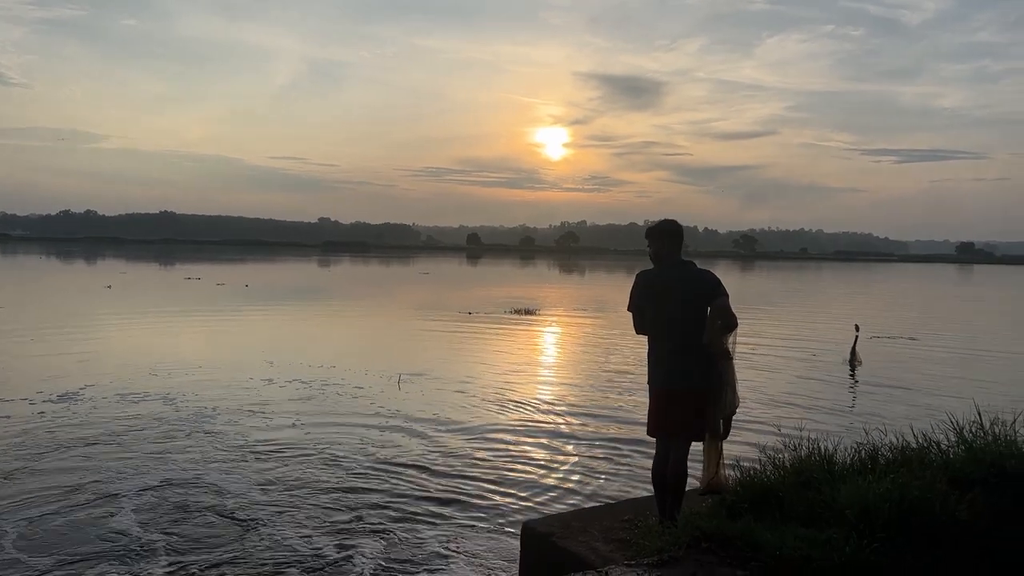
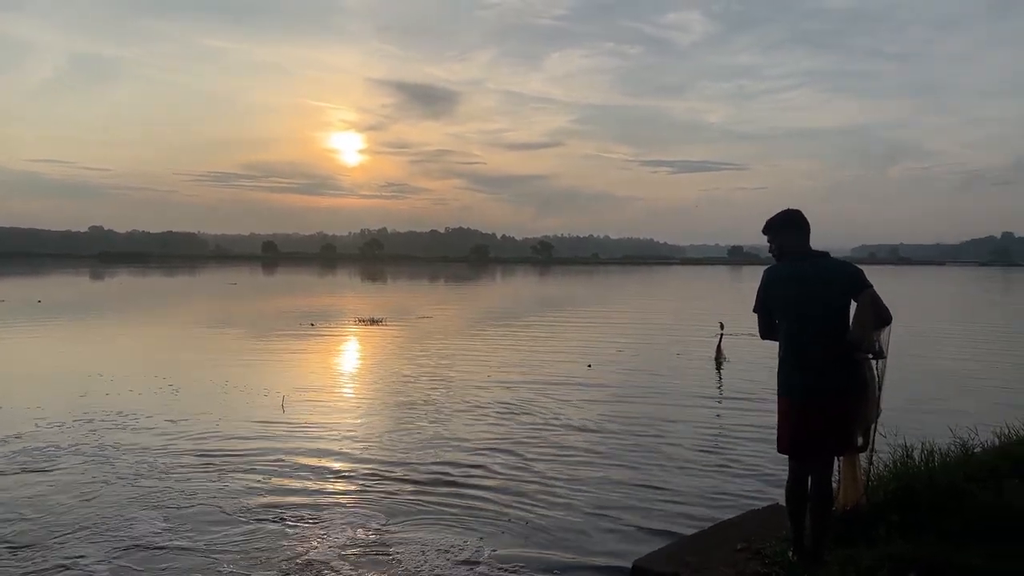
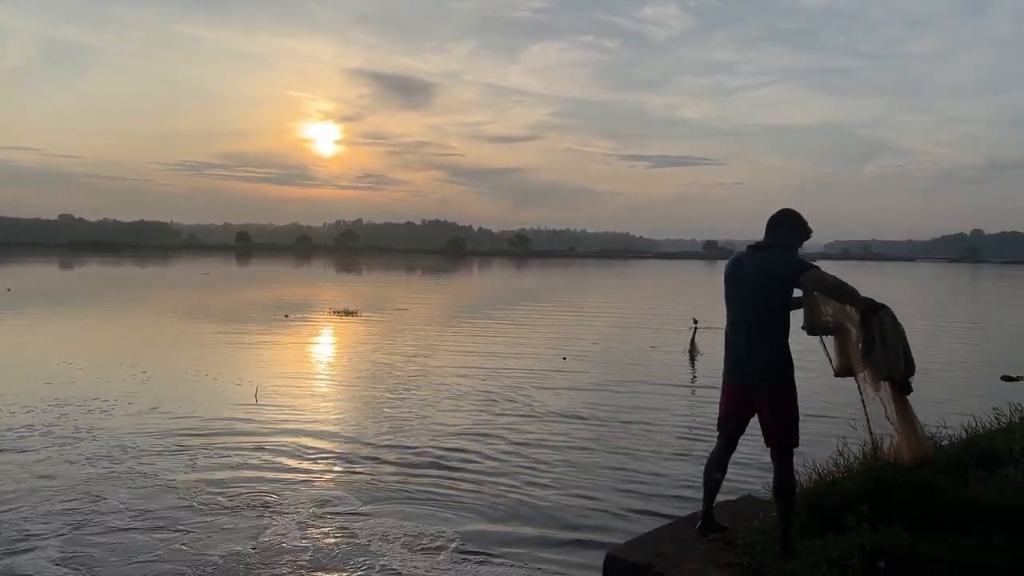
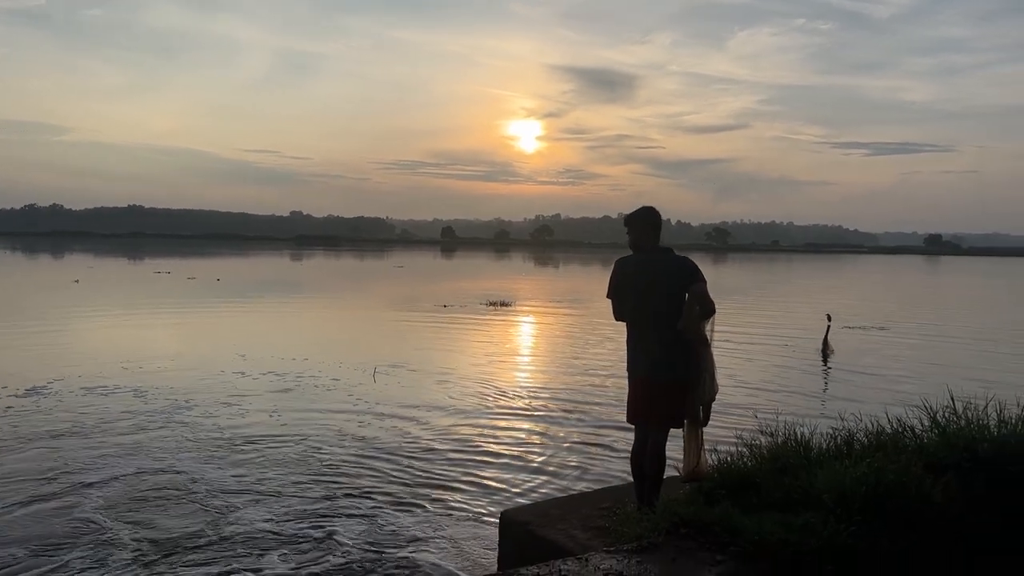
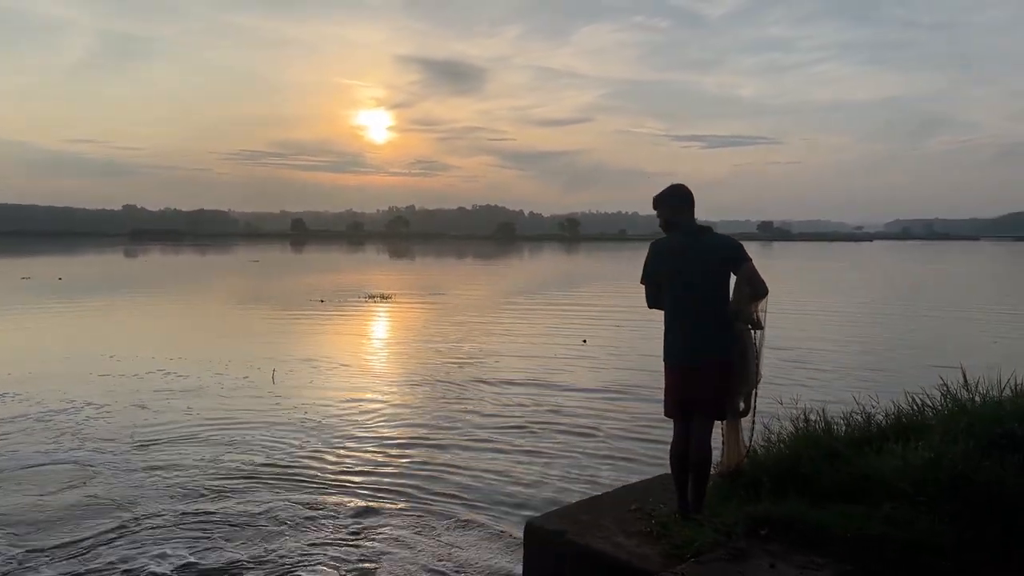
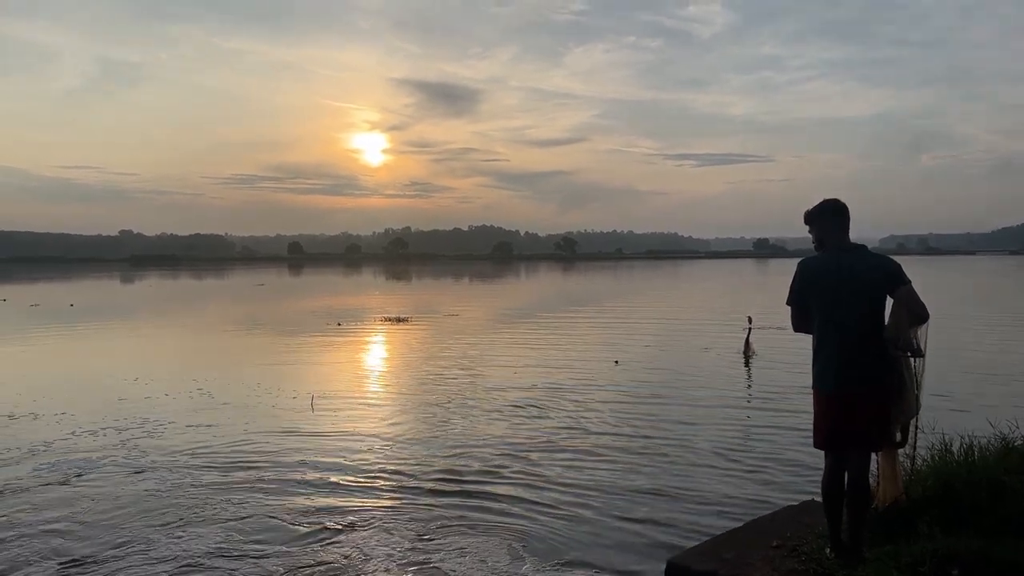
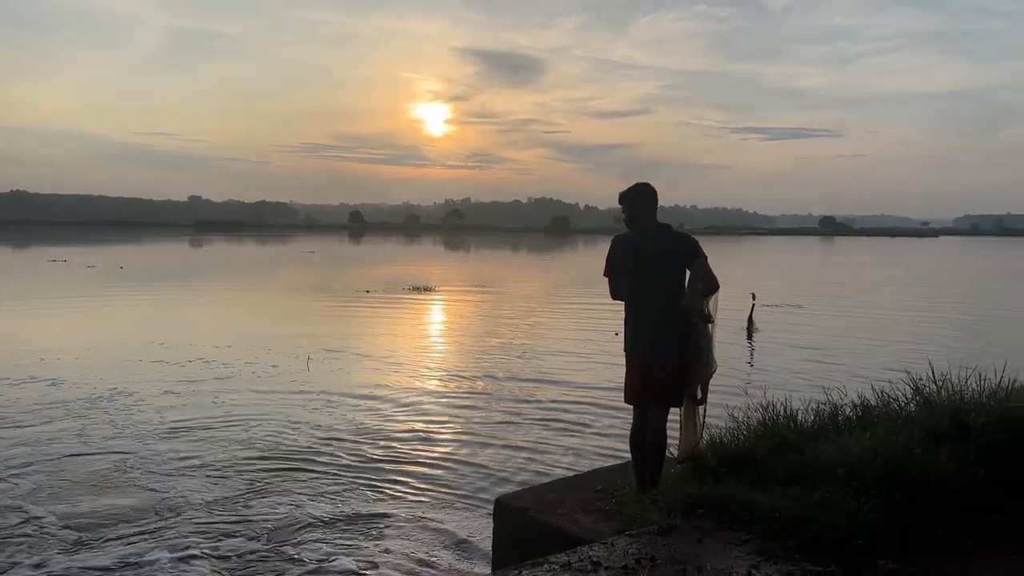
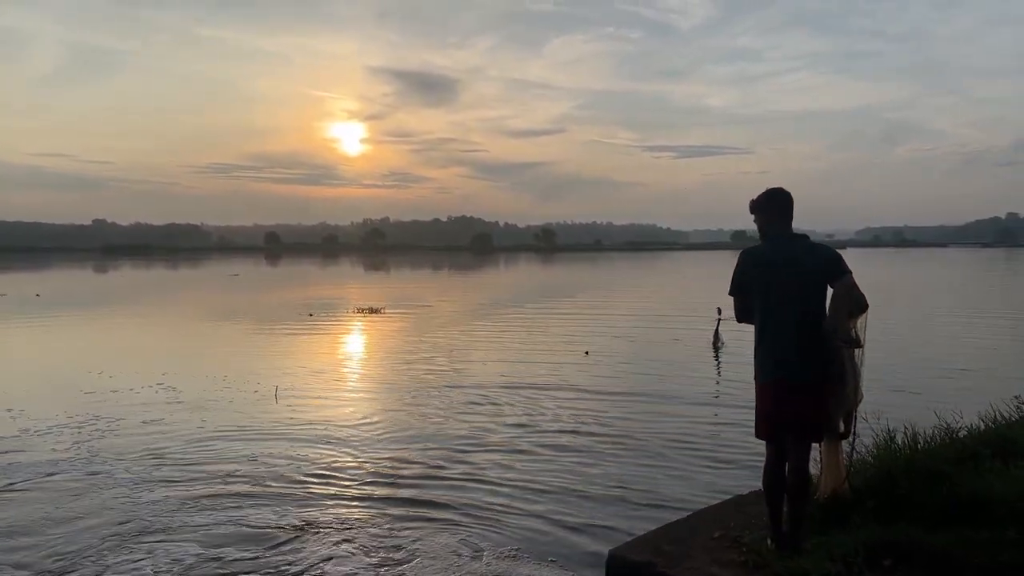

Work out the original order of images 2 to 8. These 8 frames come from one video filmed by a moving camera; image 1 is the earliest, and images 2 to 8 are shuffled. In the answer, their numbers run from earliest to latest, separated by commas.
4, 7, 5, 8, 6, 2, 3
